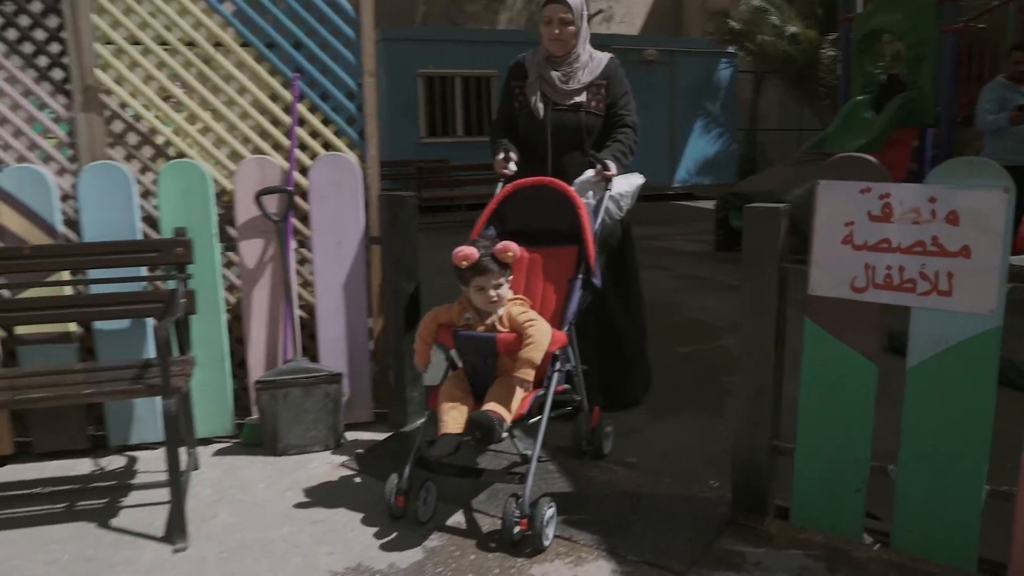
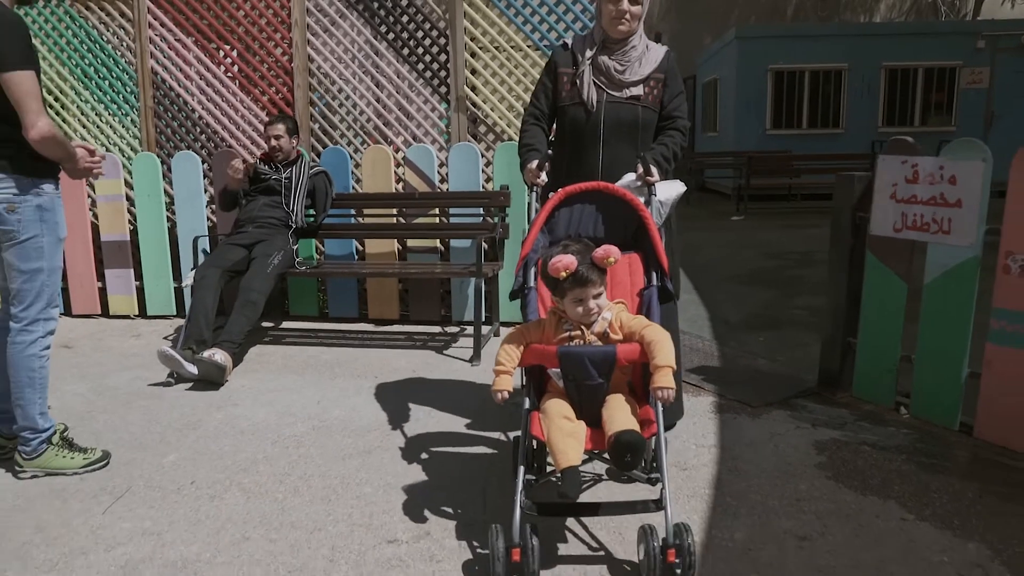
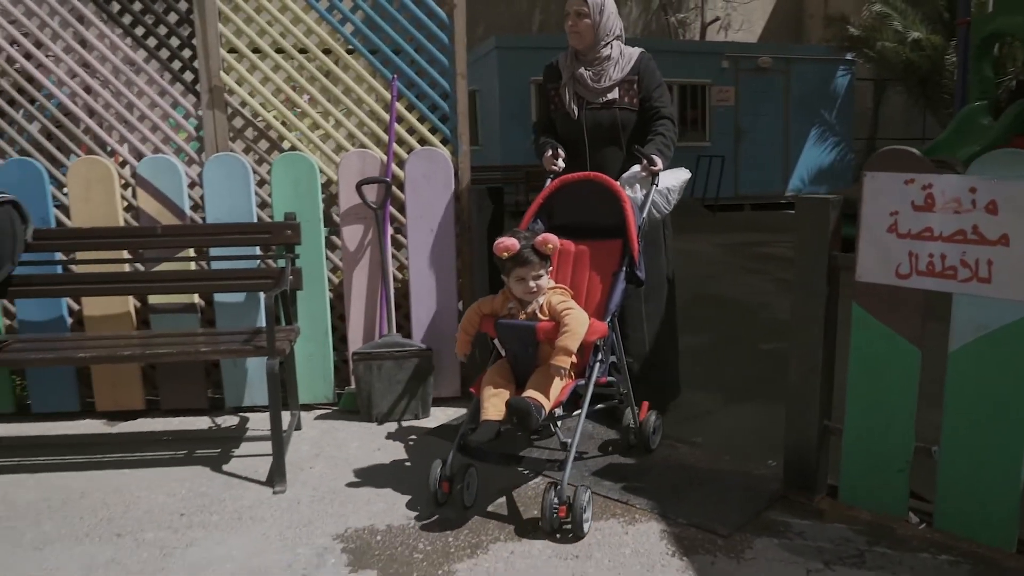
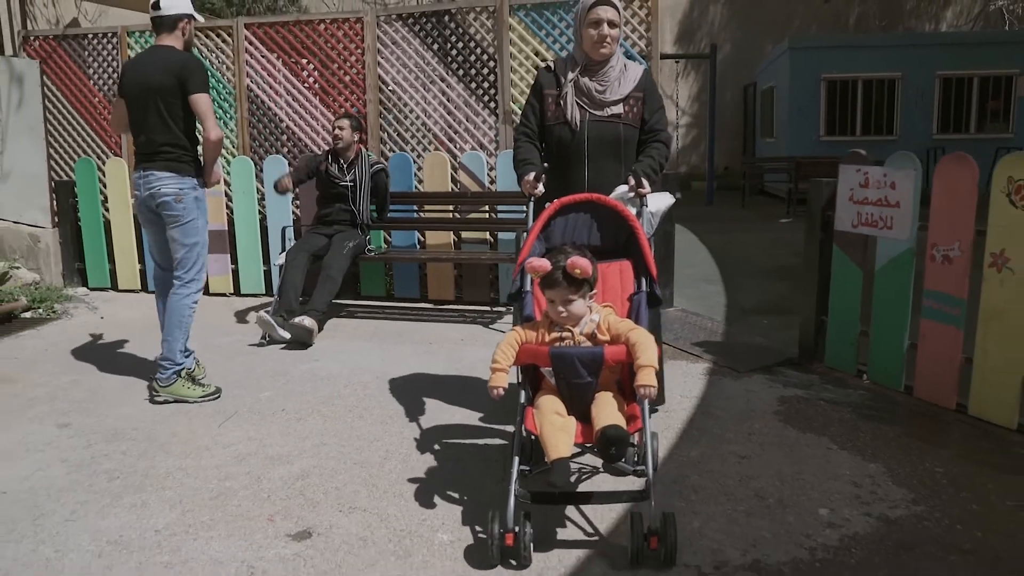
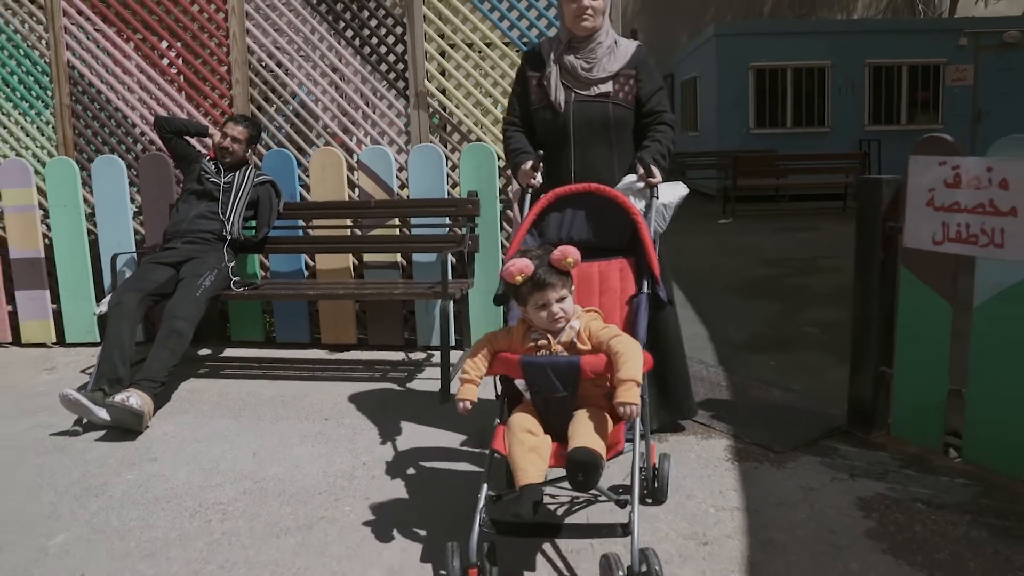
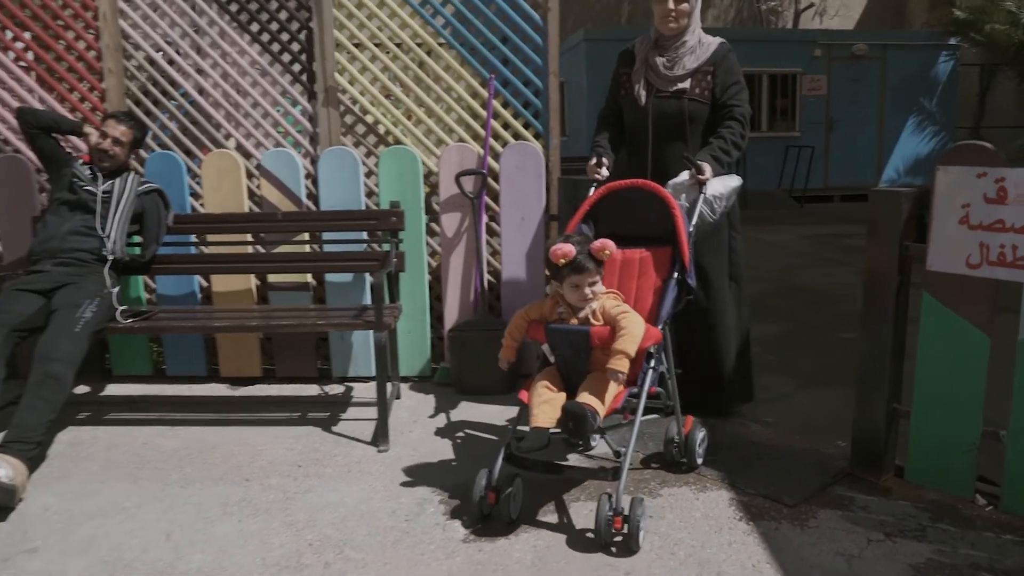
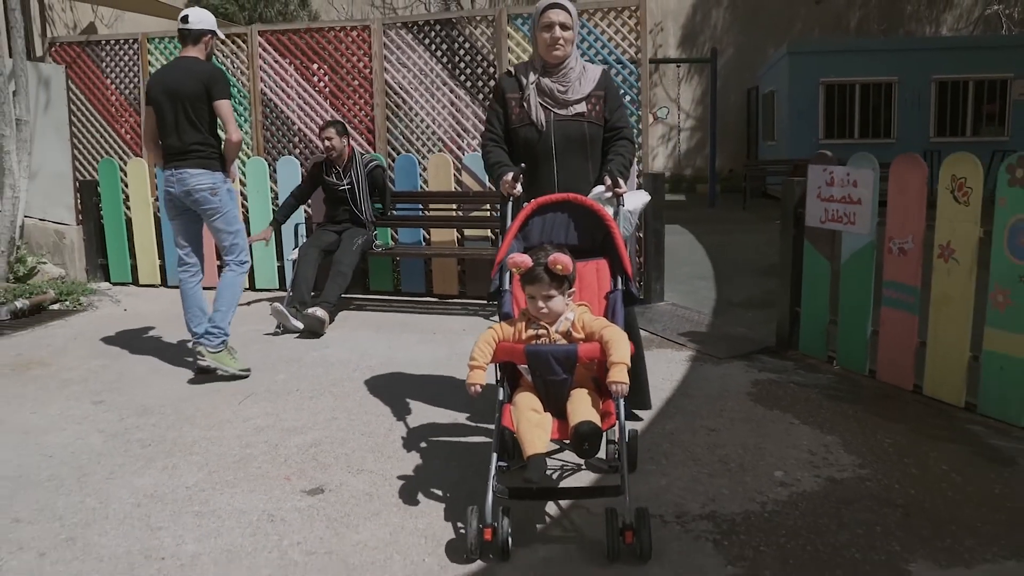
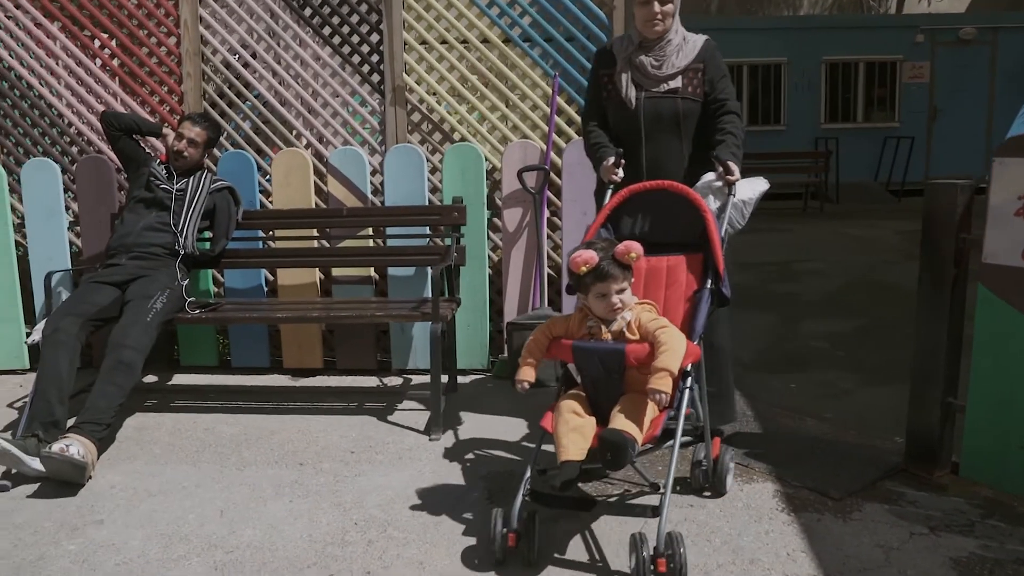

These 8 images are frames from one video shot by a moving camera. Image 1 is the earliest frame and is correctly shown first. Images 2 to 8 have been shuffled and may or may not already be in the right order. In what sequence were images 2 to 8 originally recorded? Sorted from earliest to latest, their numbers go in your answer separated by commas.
3, 6, 8, 5, 2, 4, 7
